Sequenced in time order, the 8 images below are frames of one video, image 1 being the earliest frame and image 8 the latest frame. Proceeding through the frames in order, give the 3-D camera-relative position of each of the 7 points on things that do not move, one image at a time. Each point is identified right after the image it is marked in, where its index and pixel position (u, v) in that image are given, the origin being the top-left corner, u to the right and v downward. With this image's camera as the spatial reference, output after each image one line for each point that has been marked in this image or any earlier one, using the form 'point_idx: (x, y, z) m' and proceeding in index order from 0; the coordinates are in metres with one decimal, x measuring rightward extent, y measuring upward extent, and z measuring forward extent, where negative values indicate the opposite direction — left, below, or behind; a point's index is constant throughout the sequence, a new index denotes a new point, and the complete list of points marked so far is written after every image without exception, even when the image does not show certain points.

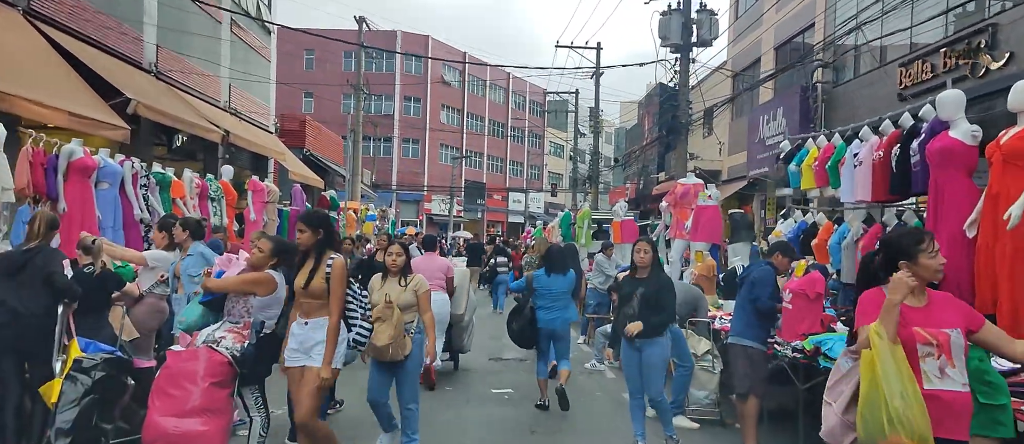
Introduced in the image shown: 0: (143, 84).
0: (-7.8, +2.9, +15.9) m
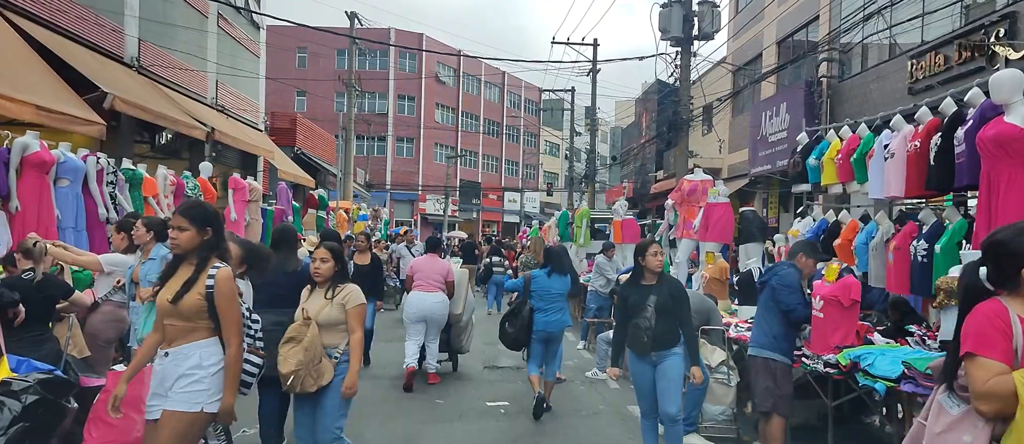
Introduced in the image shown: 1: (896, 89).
0: (-7.9, +2.9, +15.2) m
1: (+6.8, +2.4, +13.3) m
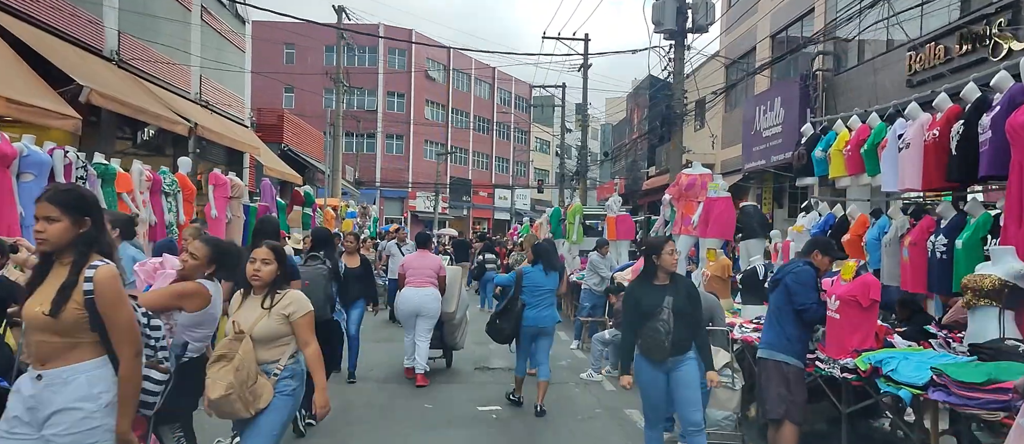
0: (-8.1, +2.9, +14.8) m
1: (+6.7, +2.4, +13.1) m
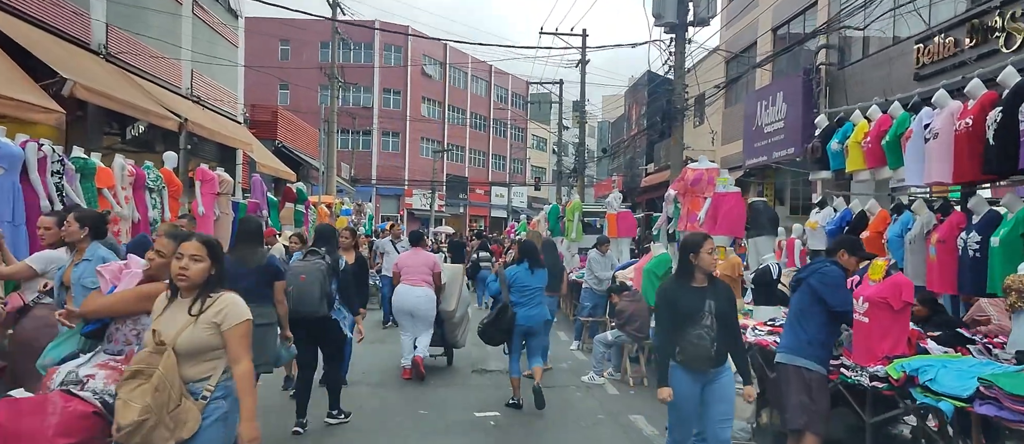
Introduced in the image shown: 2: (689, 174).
0: (-8.1, +3.0, +14.4) m
1: (+6.6, +2.5, +12.8) m
2: (+1.8, +0.5, +7.8) m
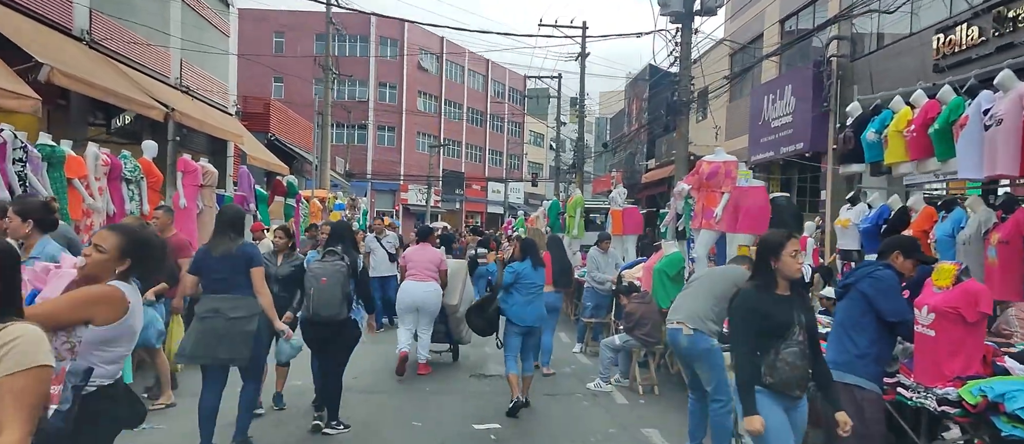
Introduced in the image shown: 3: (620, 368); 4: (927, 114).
0: (-8.1, +3.1, +13.8) m
1: (+6.6, +2.5, +12.2) m
2: (+1.8, +0.5, +7.2) m
3: (+1.1, -1.5, +7.9) m
4: (+2.7, +0.7, +5.0) m
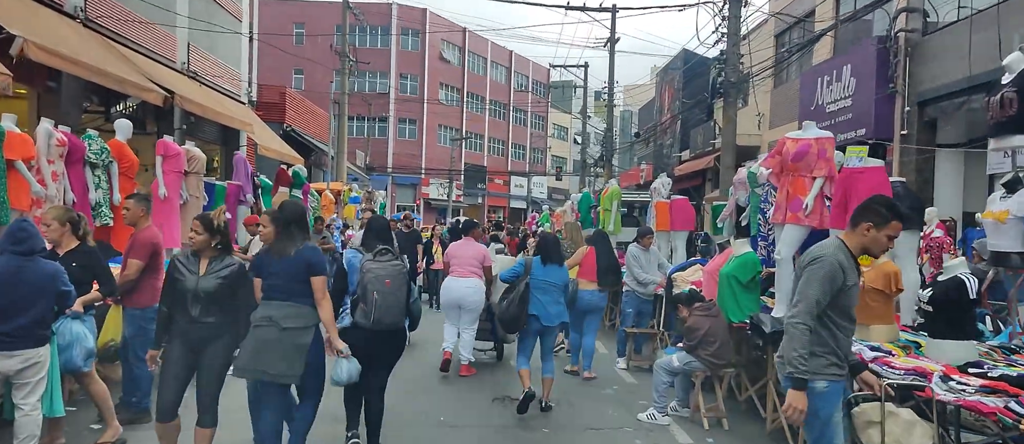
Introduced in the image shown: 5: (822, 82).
0: (-7.6, +3.3, +12.6) m
1: (+7.0, +2.6, +10.6) m
2: (+2.1, +0.6, +5.7) m
3: (+1.4, -1.5, +6.4) m
4: (+2.9, +0.7, +3.5) m
5: (+6.4, +2.9, +15.5) m
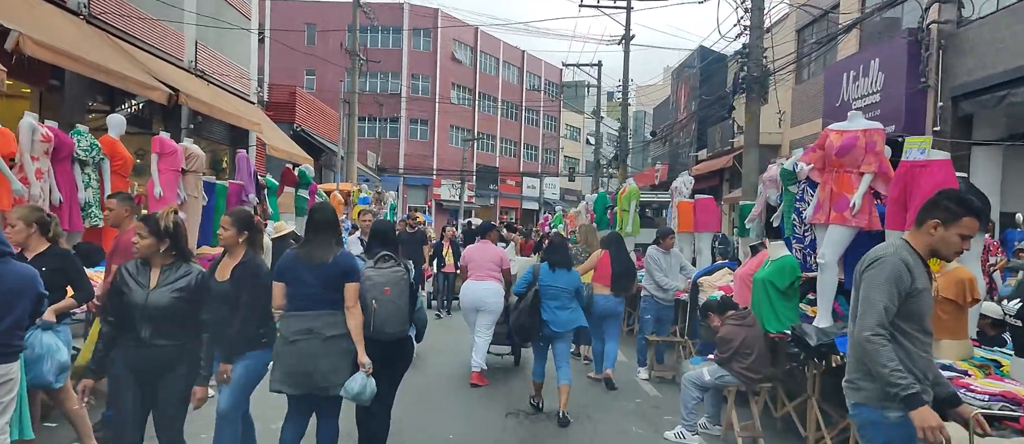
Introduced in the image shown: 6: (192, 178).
0: (-7.4, +3.2, +12.2) m
1: (+7.2, +2.6, +10.0) m
2: (+2.2, +0.6, +5.2) m
3: (+1.5, -1.5, +5.9) m
4: (+3.0, +0.8, +2.9) m
5: (+6.7, +2.9, +14.9) m
6: (-3.6, +0.5, +8.5) m
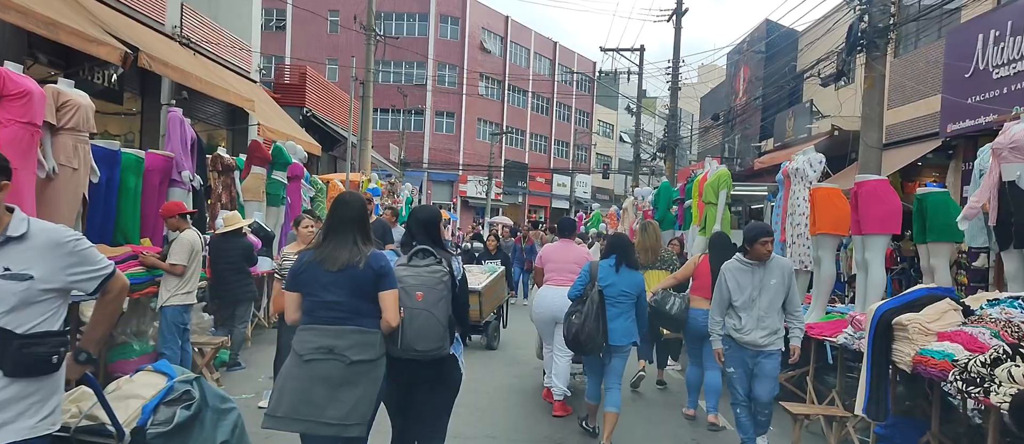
0: (-6.9, +3.4, +9.3) m
1: (+7.7, +2.5, +6.6) m
2: (+2.5, +0.6, +2.0) m
3: (+1.8, -1.4, +2.7) m
4: (+3.2, +0.8, -0.4) m
5: (+7.3, +2.8, +11.5) m
6: (-3.2, +0.6, +5.5) m
